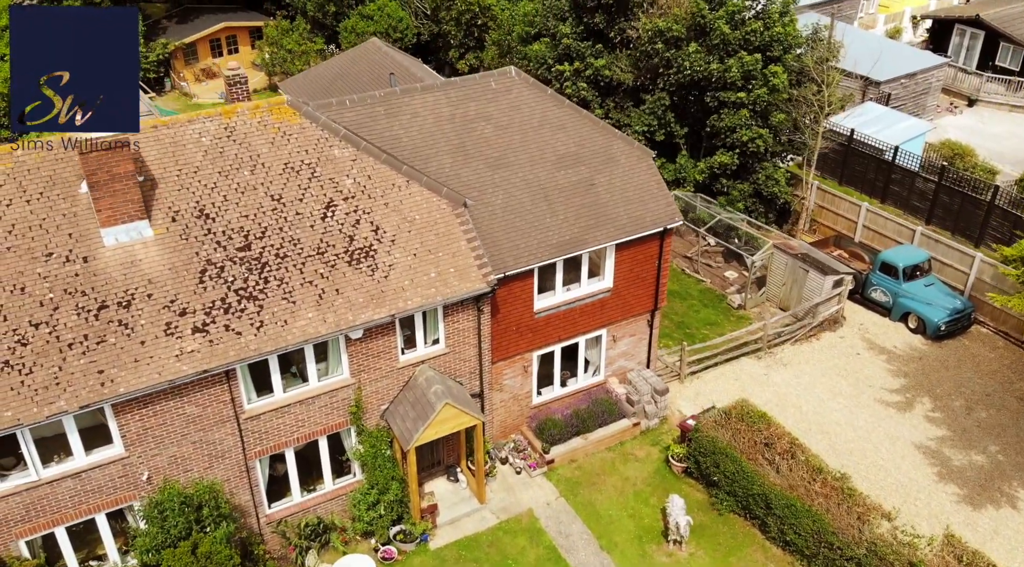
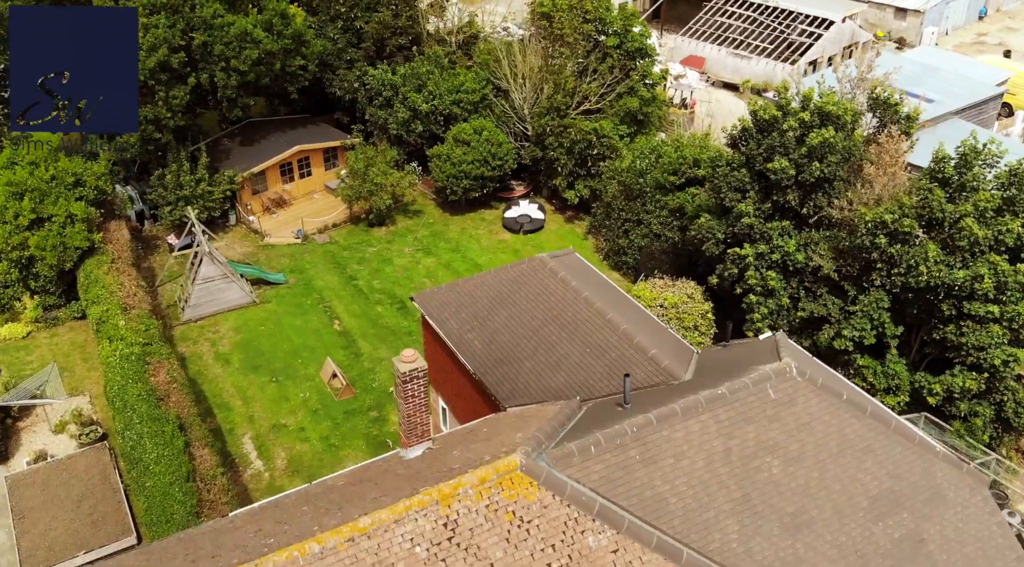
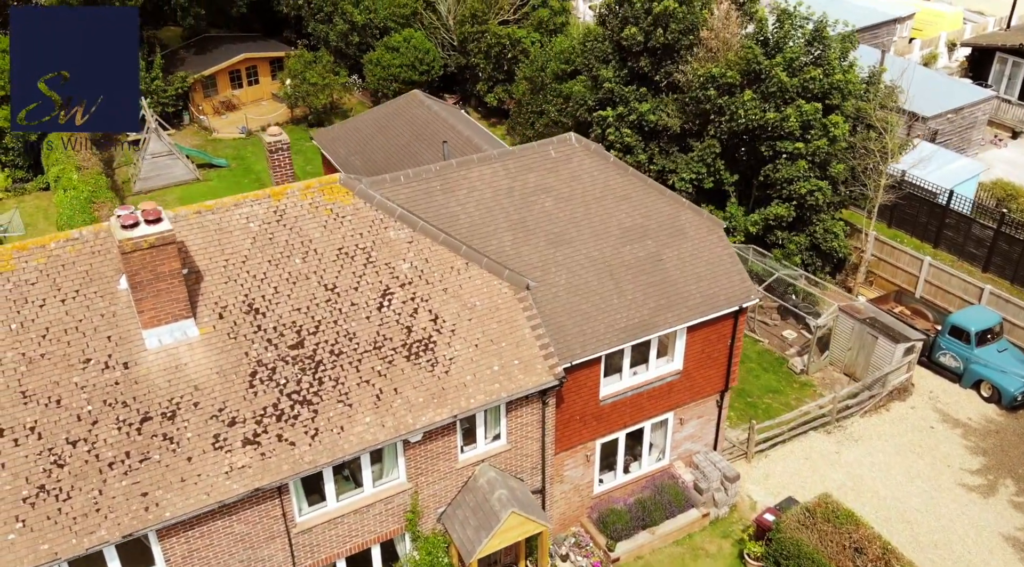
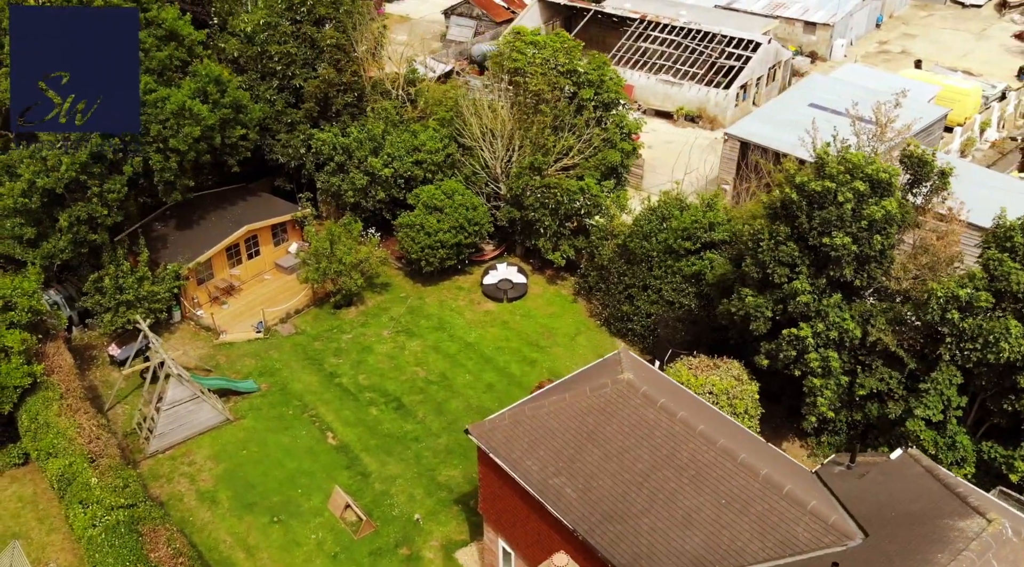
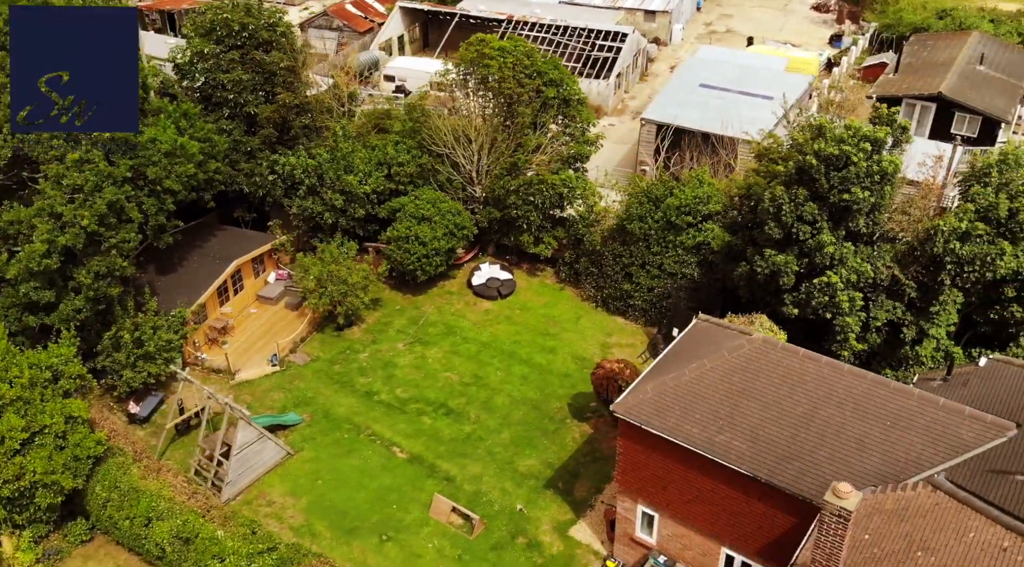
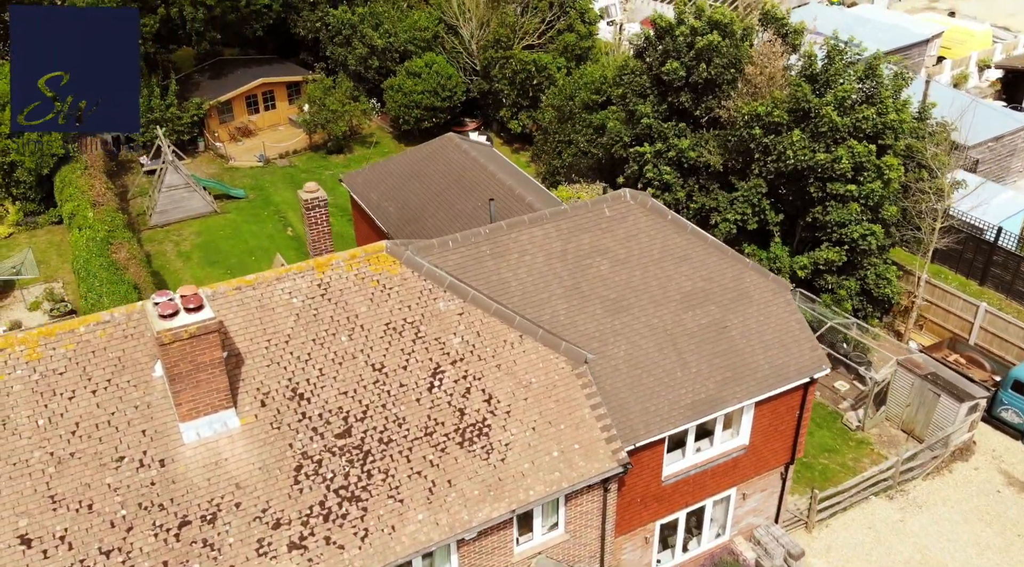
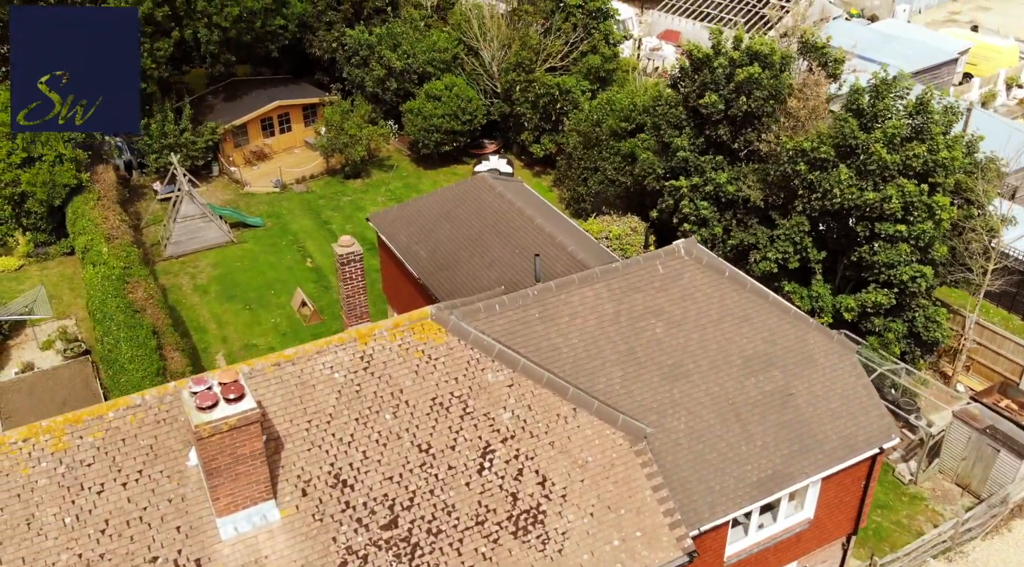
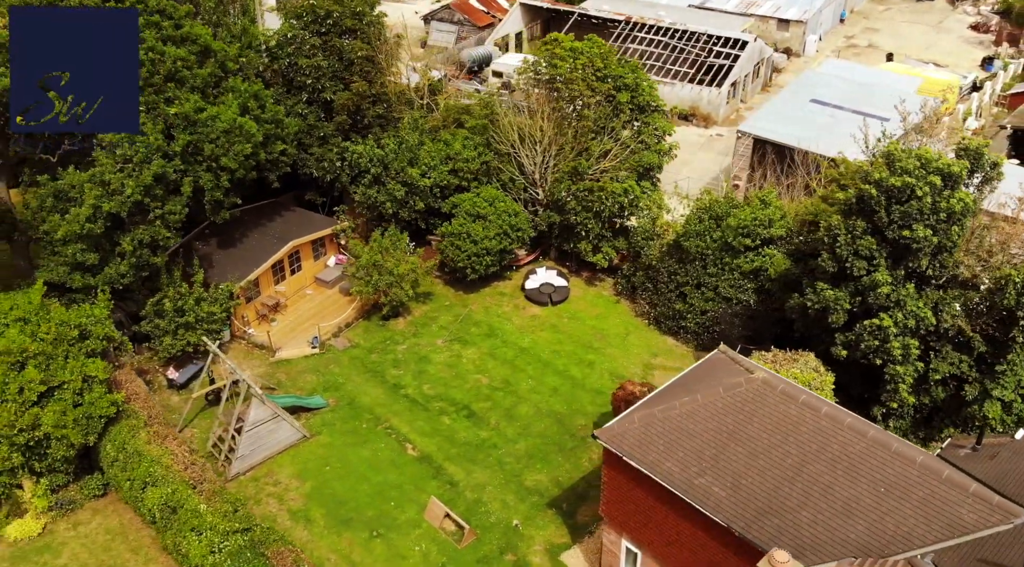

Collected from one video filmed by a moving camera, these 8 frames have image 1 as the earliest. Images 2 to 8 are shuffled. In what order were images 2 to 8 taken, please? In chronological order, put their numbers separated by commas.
3, 6, 7, 2, 4, 8, 5
